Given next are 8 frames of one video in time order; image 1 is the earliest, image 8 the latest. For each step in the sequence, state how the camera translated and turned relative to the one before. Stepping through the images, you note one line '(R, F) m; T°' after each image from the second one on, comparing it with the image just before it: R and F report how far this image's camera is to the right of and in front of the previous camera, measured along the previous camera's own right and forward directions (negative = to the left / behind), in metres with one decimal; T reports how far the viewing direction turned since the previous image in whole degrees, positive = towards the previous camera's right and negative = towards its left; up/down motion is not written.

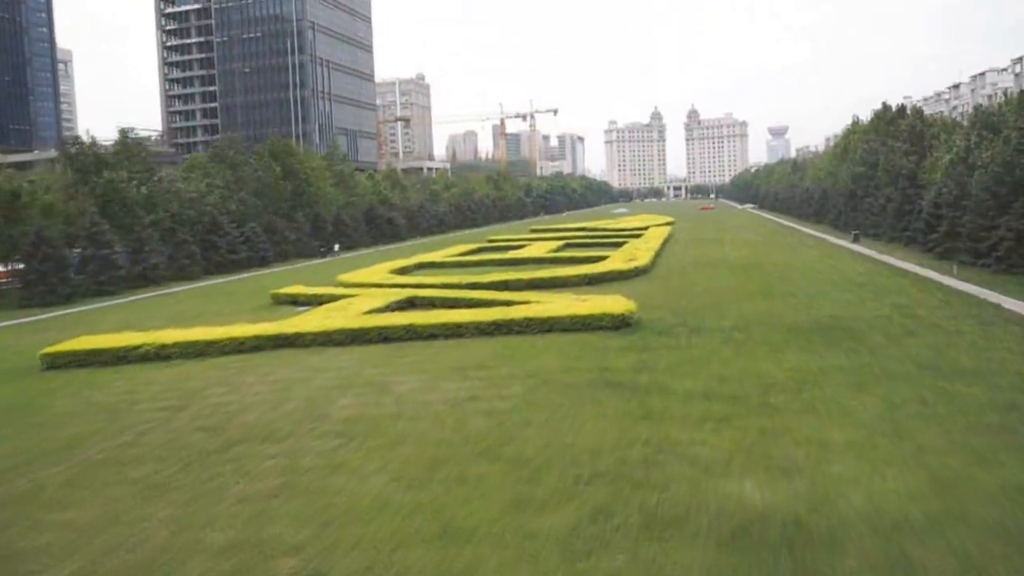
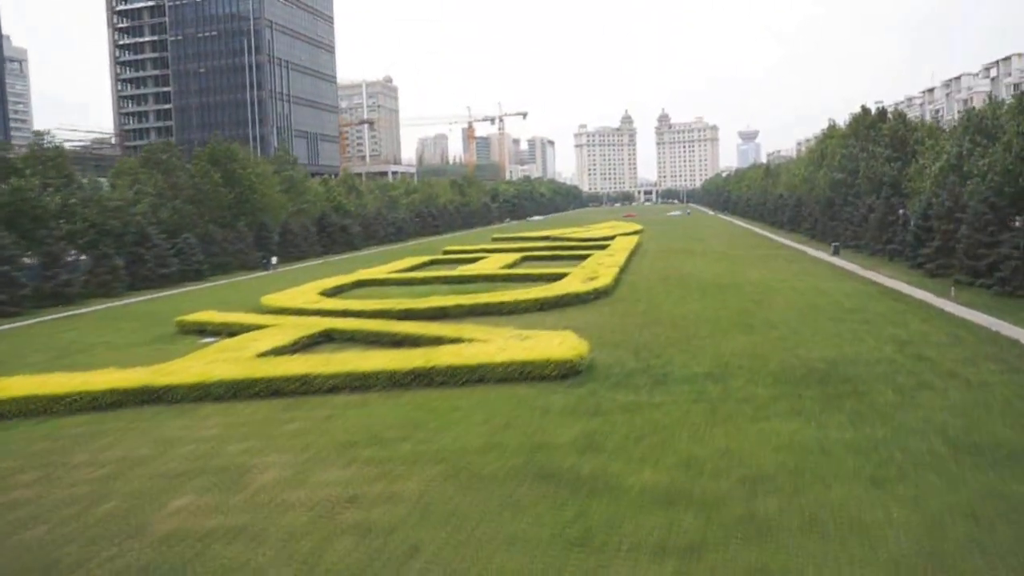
(+0.6, +3.0) m; +2°
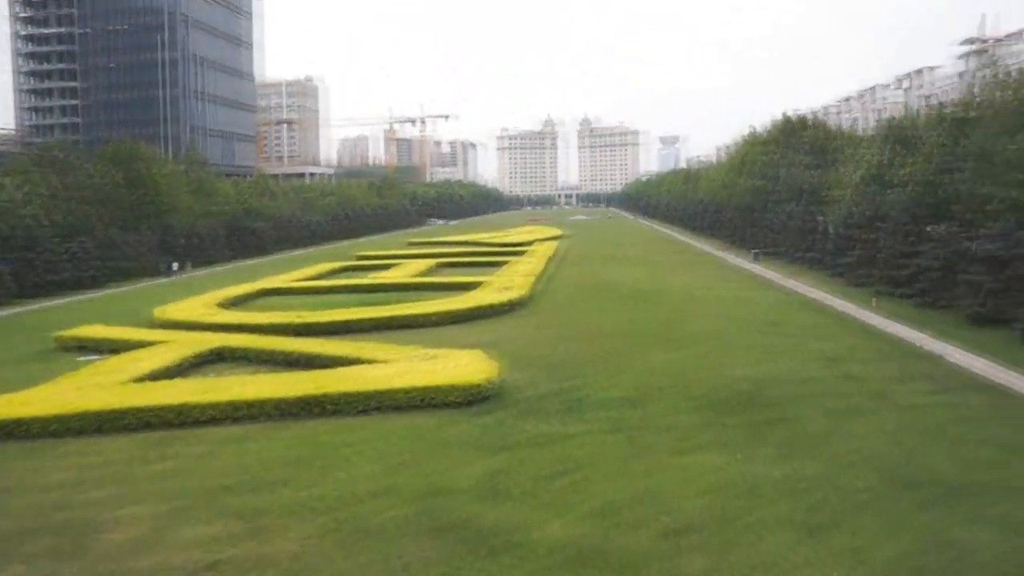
(+0.2, +1.1) m; +4°
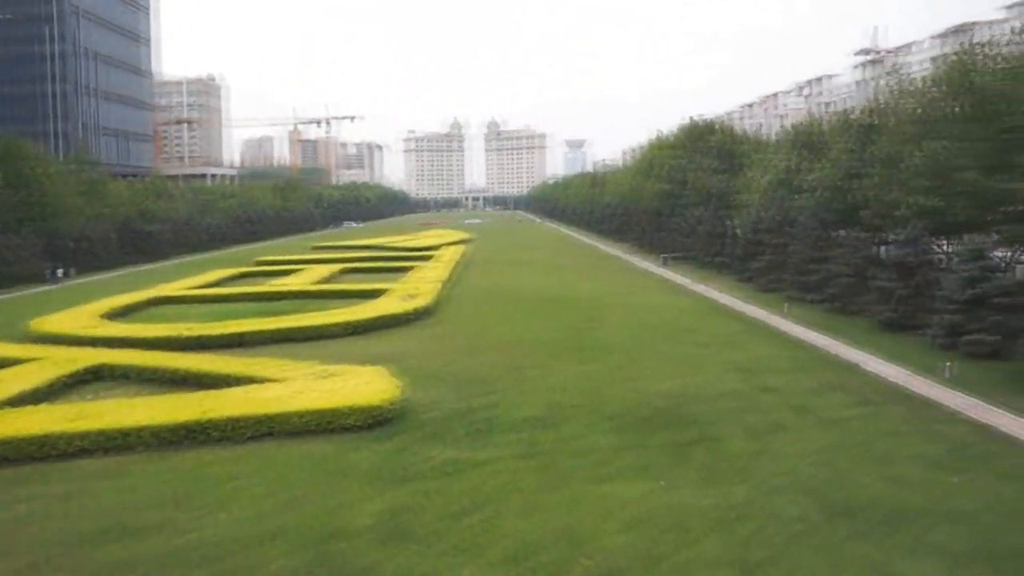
(0.0, +0.8) m; +5°
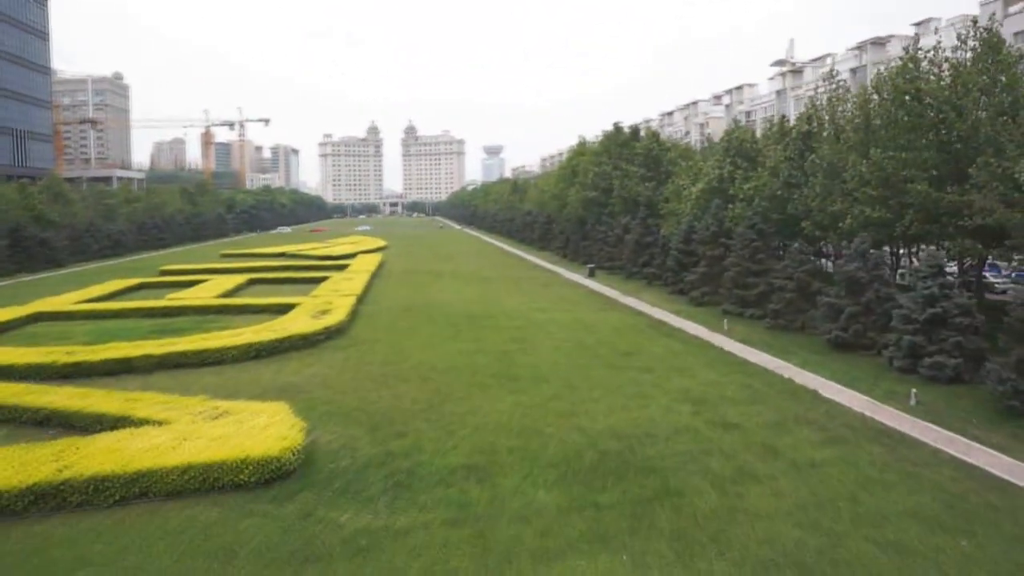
(-0.1, +1.7) m; +5°
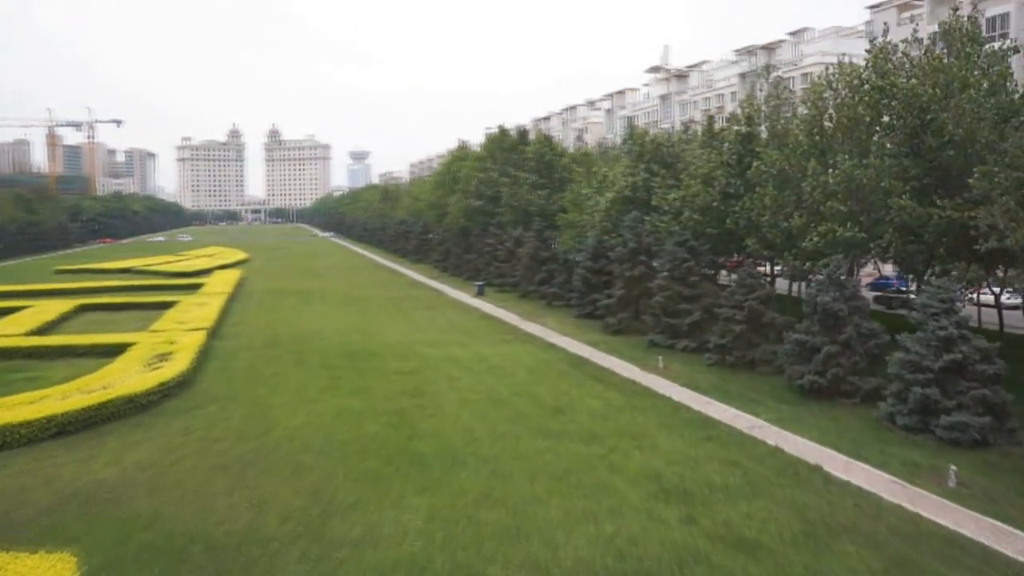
(-0.4, +3.9) m; +7°
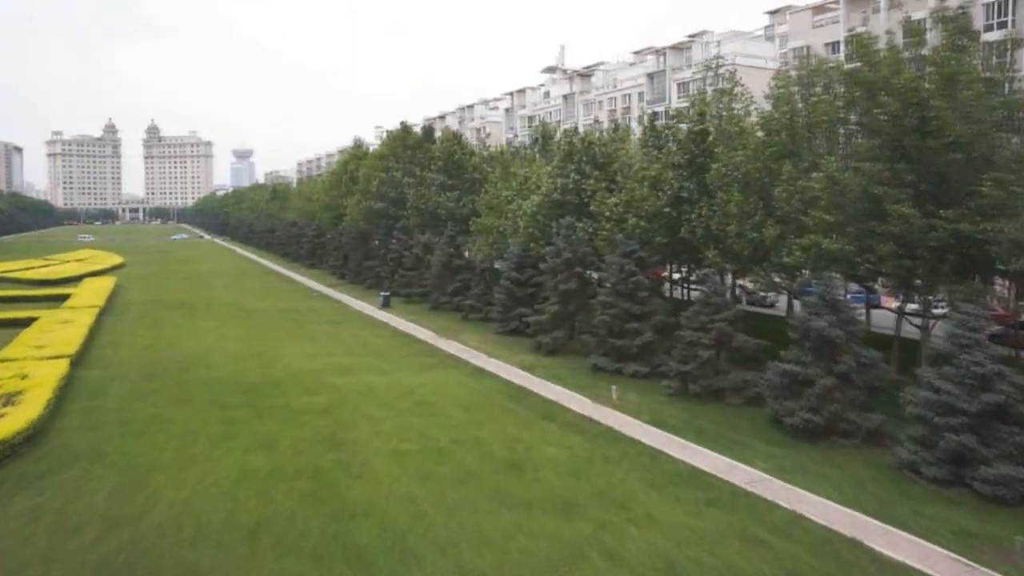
(-0.6, +2.6) m; +6°
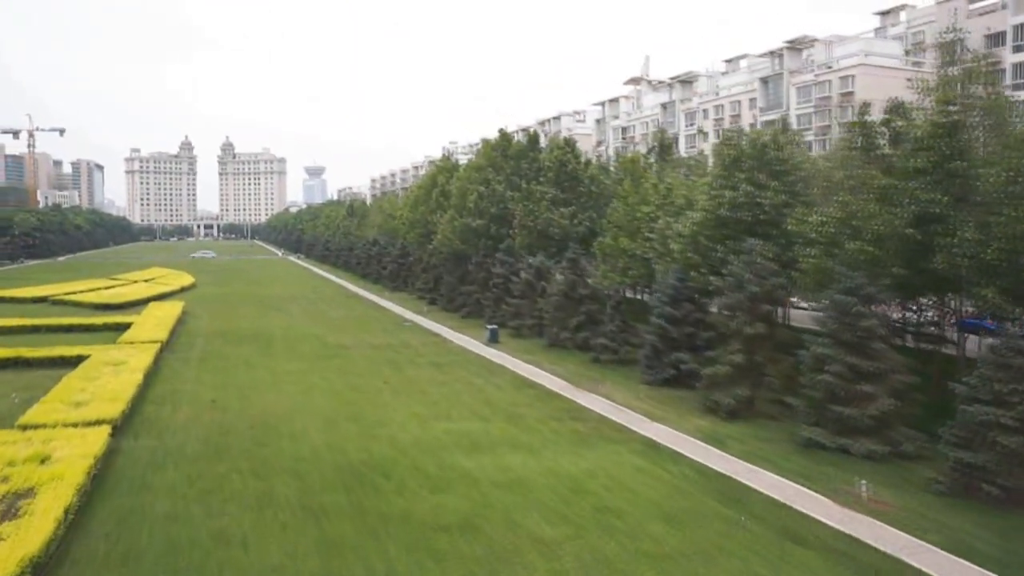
(-1.5, +4.3) m; -4°
